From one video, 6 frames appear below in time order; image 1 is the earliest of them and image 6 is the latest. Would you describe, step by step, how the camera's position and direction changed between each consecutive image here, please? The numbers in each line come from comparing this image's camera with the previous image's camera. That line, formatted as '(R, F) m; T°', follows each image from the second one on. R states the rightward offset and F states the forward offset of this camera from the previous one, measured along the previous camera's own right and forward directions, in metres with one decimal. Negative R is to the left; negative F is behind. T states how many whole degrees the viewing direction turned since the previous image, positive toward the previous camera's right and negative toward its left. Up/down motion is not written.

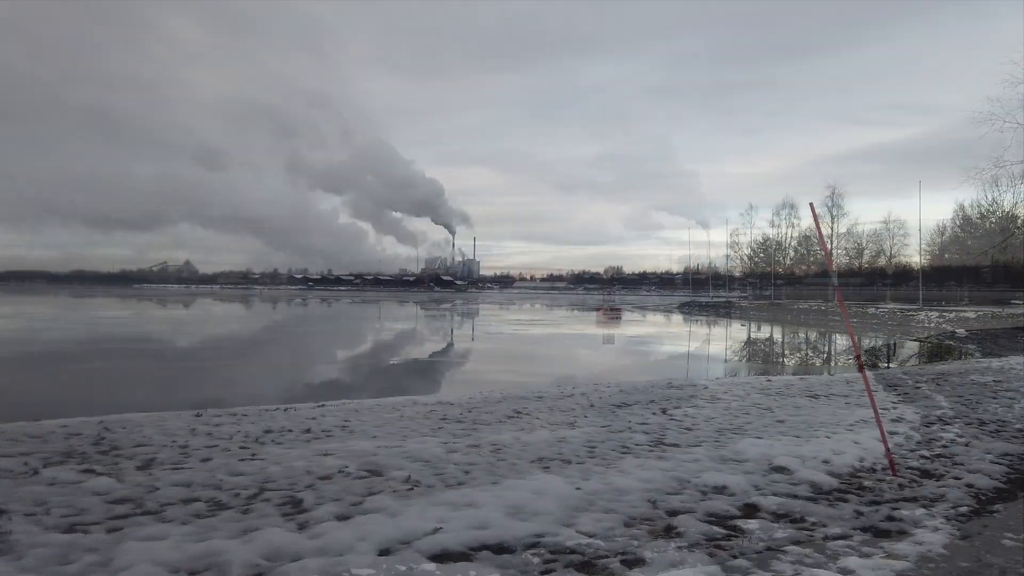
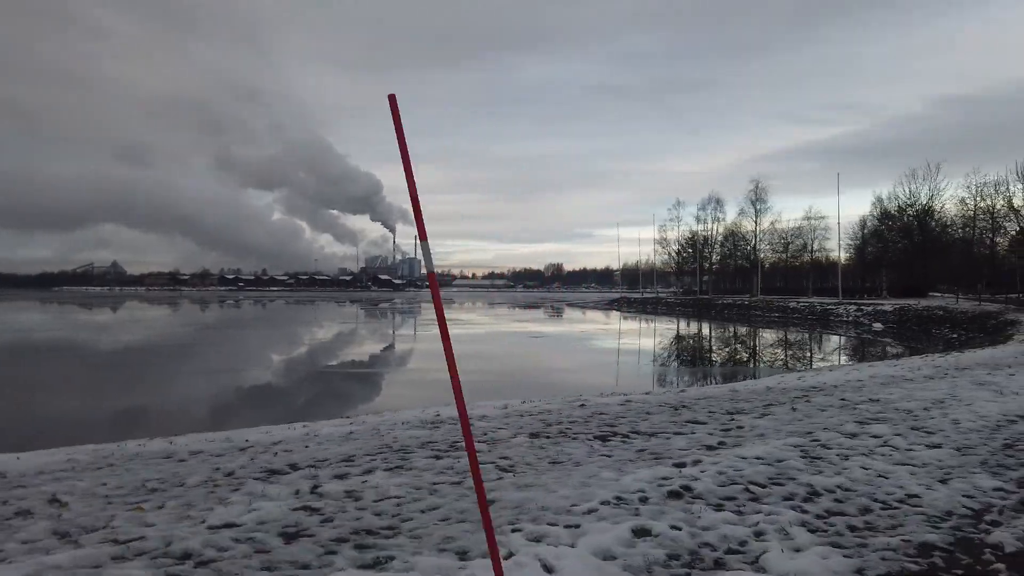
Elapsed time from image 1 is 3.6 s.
(+1.9, +1.8) m; +5°
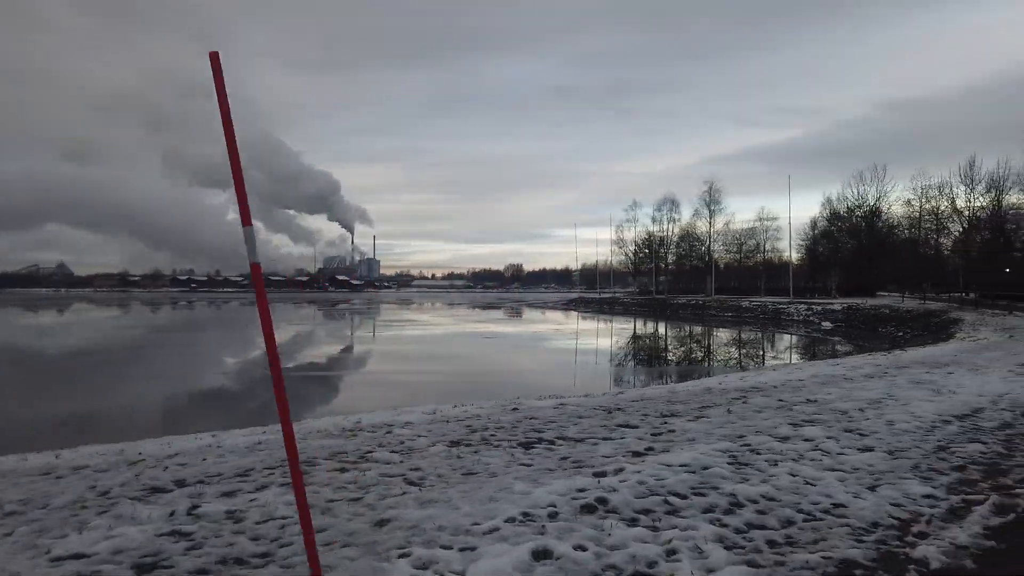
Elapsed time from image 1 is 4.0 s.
(+0.3, +0.2) m; +4°
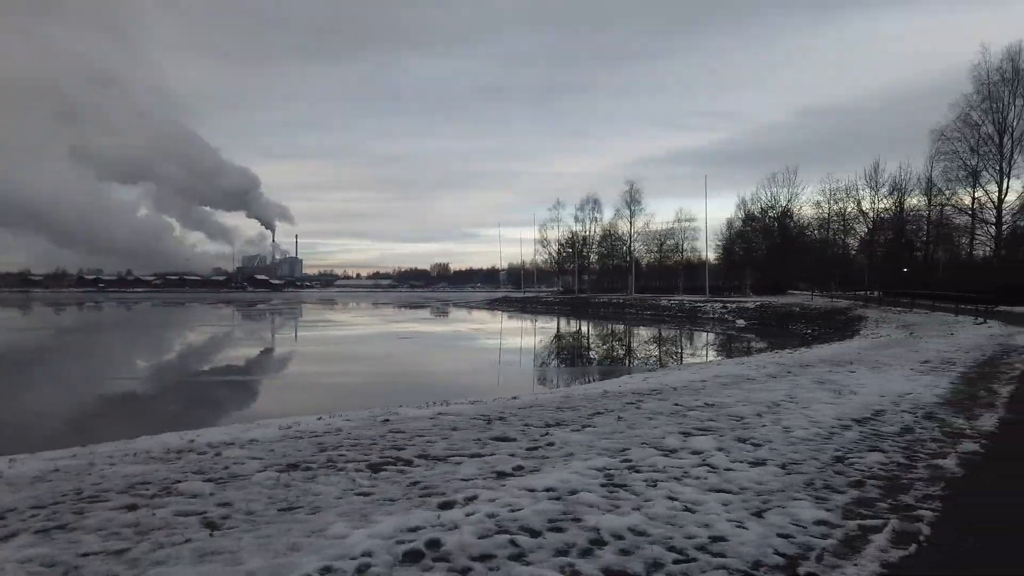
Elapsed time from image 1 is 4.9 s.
(+0.4, +0.5) m; +6°
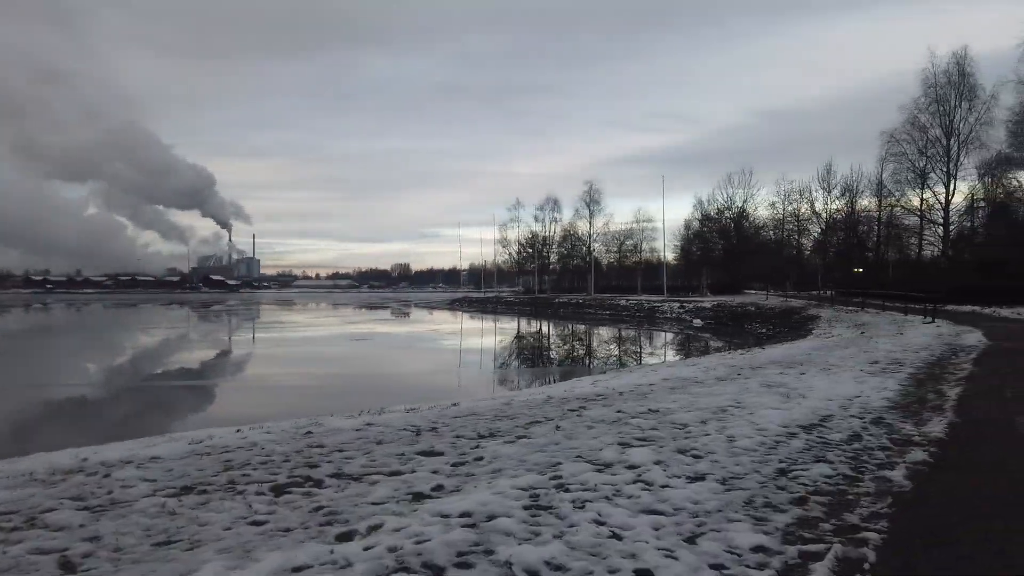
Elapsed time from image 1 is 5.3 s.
(+0.2, +0.2) m; +3°
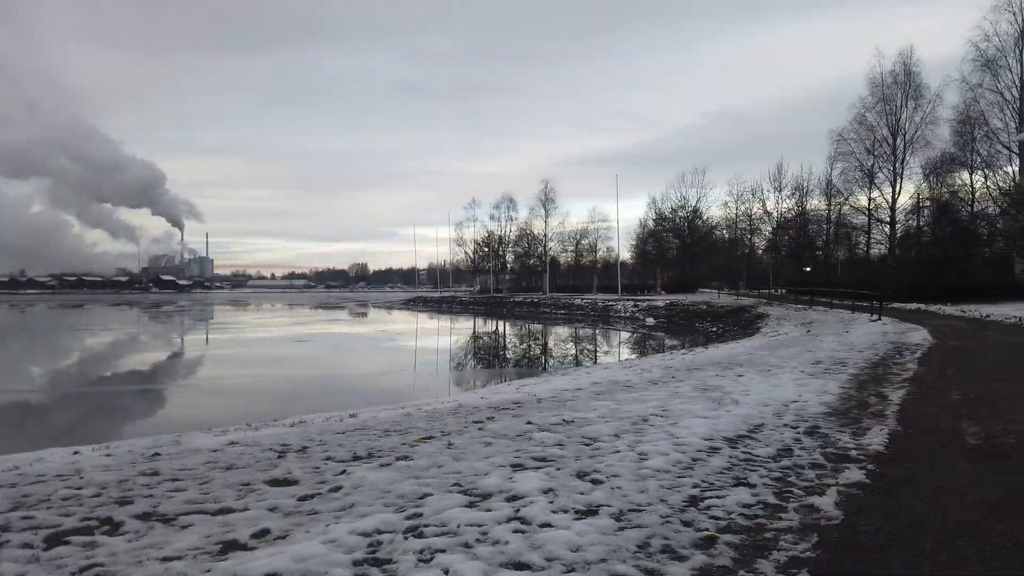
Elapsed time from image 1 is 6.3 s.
(+0.4, +0.5) m; +3°
